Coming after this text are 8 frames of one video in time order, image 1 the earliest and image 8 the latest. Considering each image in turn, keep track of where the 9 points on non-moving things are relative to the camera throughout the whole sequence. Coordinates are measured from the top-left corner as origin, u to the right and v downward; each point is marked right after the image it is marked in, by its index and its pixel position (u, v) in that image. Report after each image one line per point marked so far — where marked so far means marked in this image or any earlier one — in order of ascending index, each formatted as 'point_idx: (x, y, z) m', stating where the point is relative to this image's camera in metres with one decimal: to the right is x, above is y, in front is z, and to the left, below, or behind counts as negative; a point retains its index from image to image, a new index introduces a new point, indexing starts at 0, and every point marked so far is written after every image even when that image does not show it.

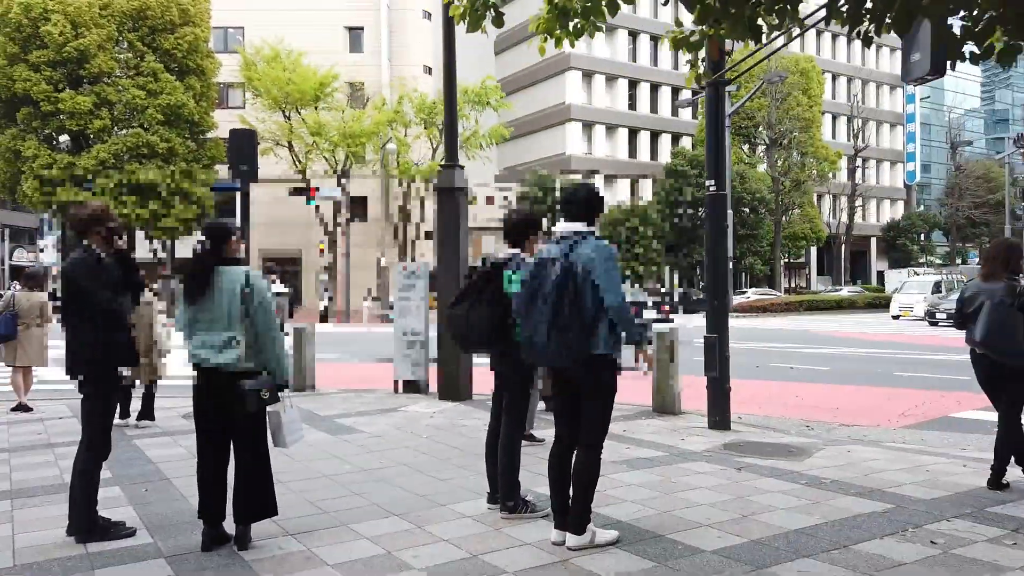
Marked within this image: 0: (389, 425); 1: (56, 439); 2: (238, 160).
0: (-1.2, -1.3, +7.4) m
1: (-4.1, -1.4, +6.9) m
2: (-3.6, +1.7, +9.9) m
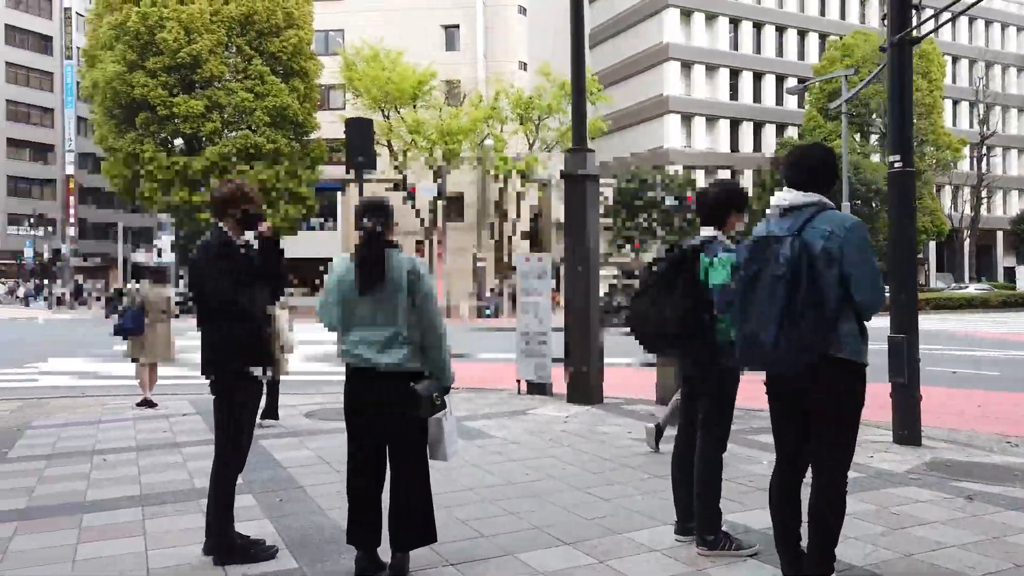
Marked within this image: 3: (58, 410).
0: (+0.1, -1.3, +6.8) m
1: (-2.8, -1.3, +6.6) m
2: (-2.0, +1.7, +9.5) m
3: (-5.1, -1.4, +8.7) m
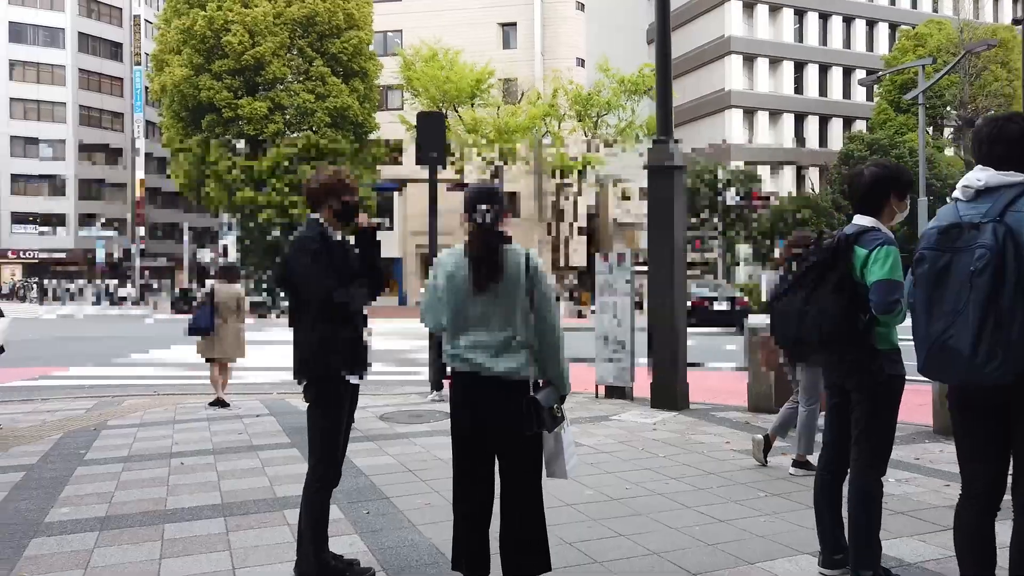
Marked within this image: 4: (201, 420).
0: (+0.8, -1.2, +6.4) m
1: (-2.1, -1.3, +6.4) m
2: (-1.1, +1.7, +9.3) m
3: (-4.3, -1.4, +8.6) m
4: (-3.1, -1.3, +7.6) m
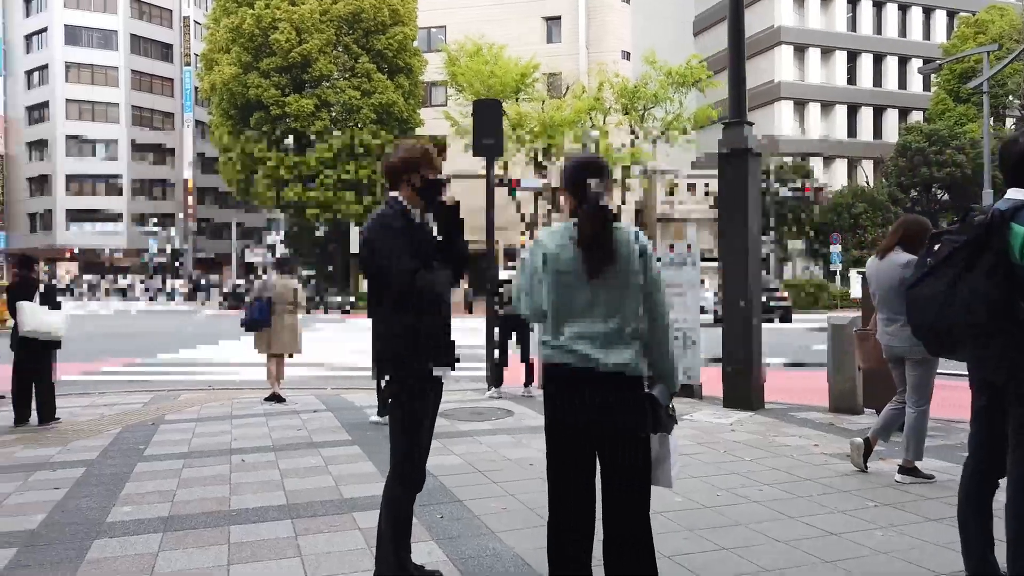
0: (+1.4, -1.2, +6.1) m
1: (-1.6, -1.2, +6.2) m
2: (-0.3, +1.8, +9.0) m
3: (-3.6, -1.3, +8.5) m
4: (-2.5, -1.2, +7.4) m
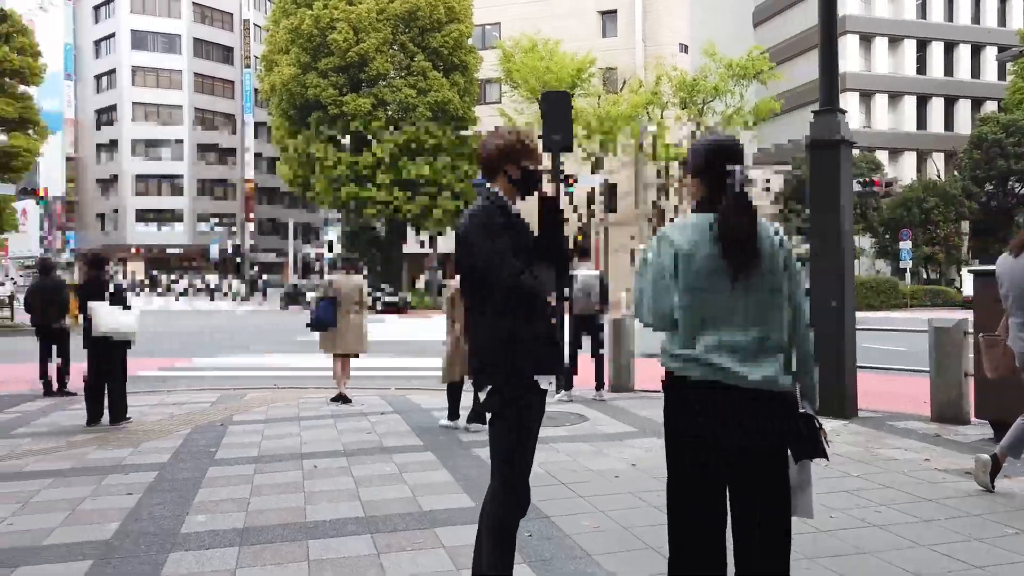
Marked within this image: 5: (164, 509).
0: (+2.0, -1.2, +5.7) m
1: (-1.0, -1.2, +6.0) m
2: (+0.4, +1.8, +8.7) m
3: (-2.8, -1.3, +8.5) m
4: (-1.8, -1.2, +7.3) m
5: (-1.9, -1.2, +4.2) m
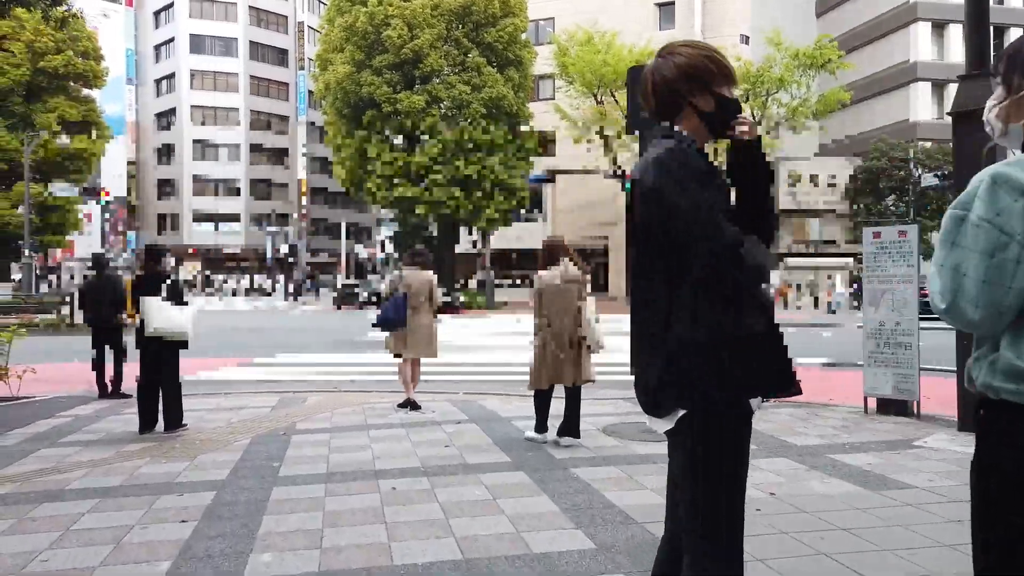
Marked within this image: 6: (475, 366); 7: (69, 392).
0: (+2.6, -1.1, +4.7) m
1: (-0.3, -1.2, +5.3) m
2: (+1.3, +1.9, +7.9) m
3: (-2.0, -1.2, +7.8) m
4: (-1.0, -1.2, +6.6) m
5: (-1.4, -1.2, +3.6) m
6: (-0.6, -1.2, +12.2) m
7: (-5.7, -1.3, +9.8) m
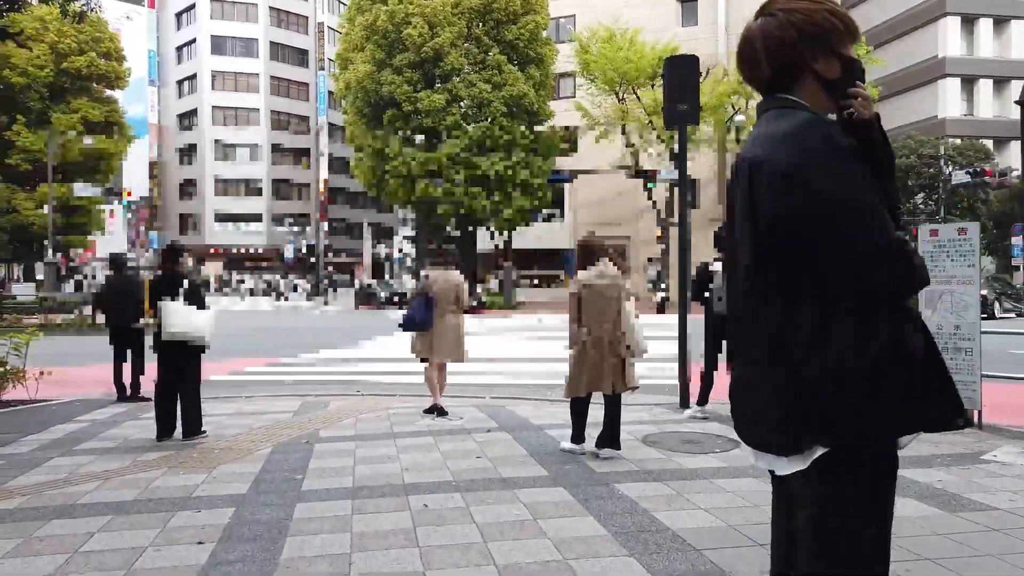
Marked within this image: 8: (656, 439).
0: (+2.8, -1.2, +4.3) m
1: (0.0, -1.2, +4.9) m
2: (+1.6, +1.9, +7.5) m
3: (-1.7, -1.3, +7.5) m
4: (-0.7, -1.2, +6.3) m
5: (-1.2, -1.2, +3.3) m
6: (-0.2, -1.3, +11.9) m
7: (-5.3, -1.3, +9.6) m
8: (+1.1, -1.2, +5.8) m
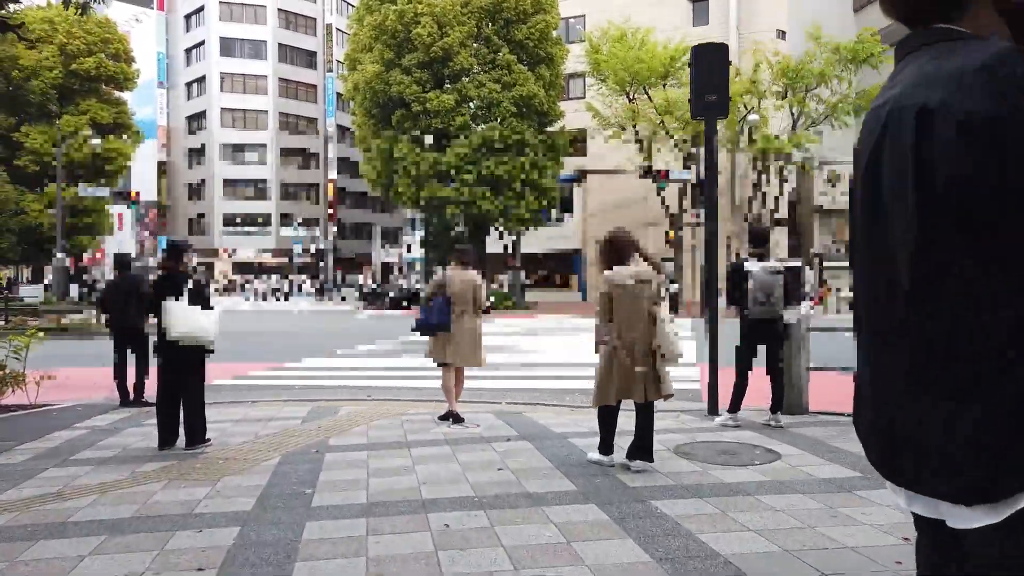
0: (+3.0, -1.2, +3.9) m
1: (+0.1, -1.2, +4.6) m
2: (+1.8, +1.8, +7.1) m
3: (-1.5, -1.3, +7.2) m
4: (-0.6, -1.2, +5.9) m
5: (-1.0, -1.2, +2.9) m
6: (0.0, -1.3, +11.5) m
7: (-5.1, -1.4, +9.3) m
8: (+1.3, -1.2, +5.5) m
